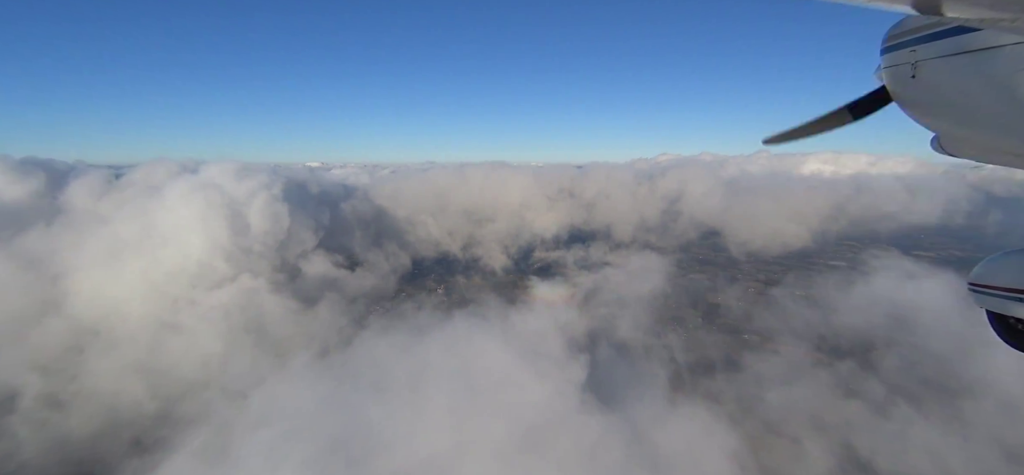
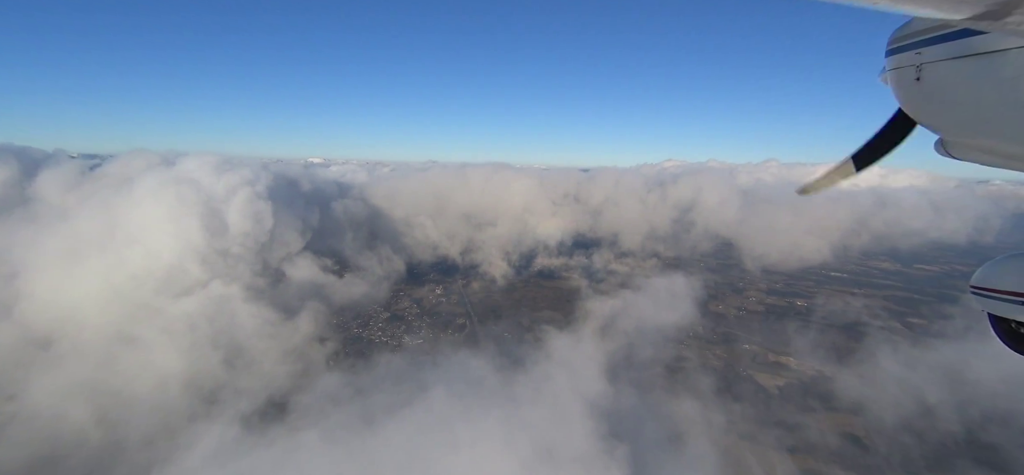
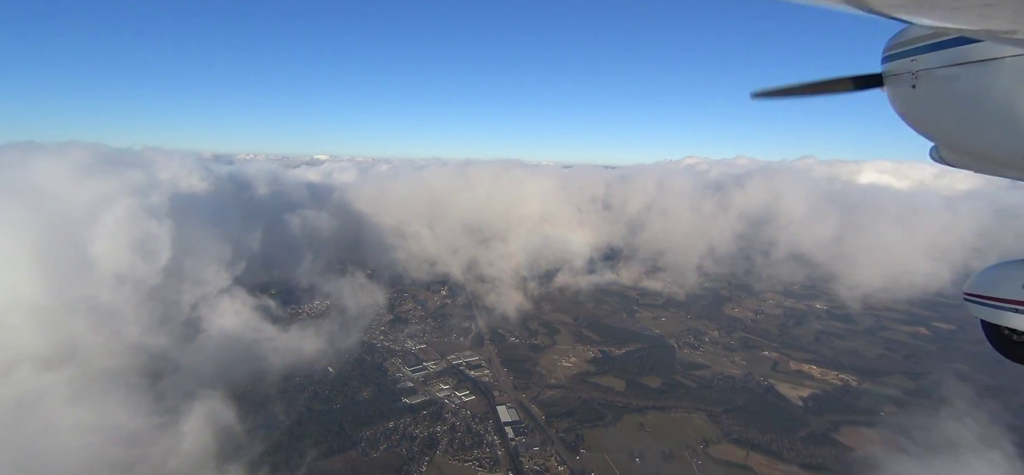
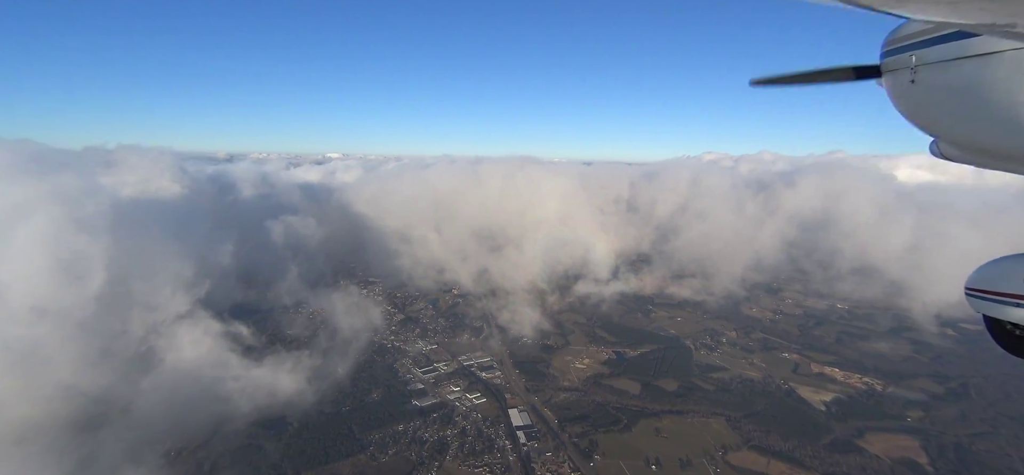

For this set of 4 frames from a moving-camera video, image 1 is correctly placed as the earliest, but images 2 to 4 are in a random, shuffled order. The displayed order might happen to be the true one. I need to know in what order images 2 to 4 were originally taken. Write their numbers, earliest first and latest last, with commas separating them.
2, 3, 4
